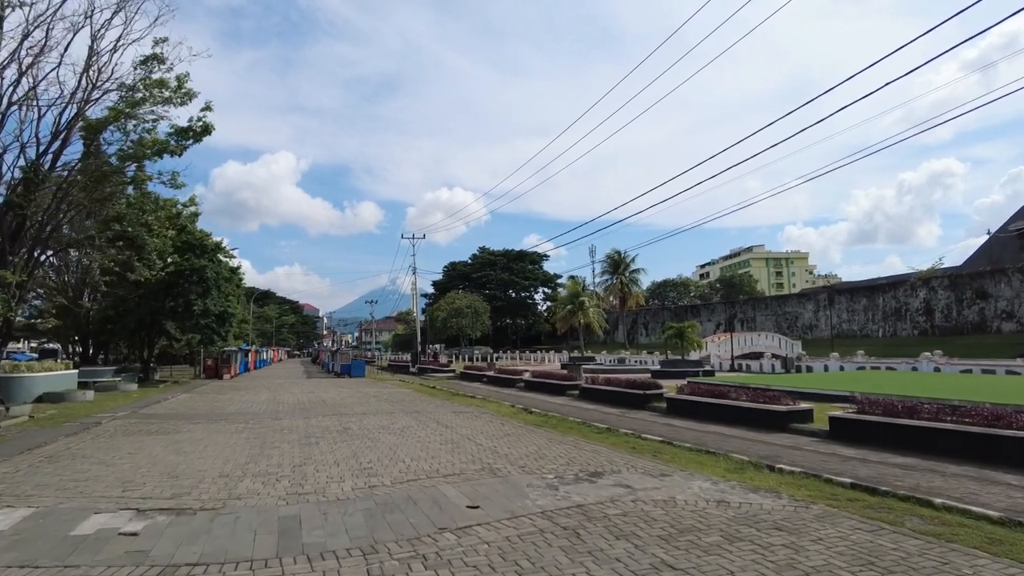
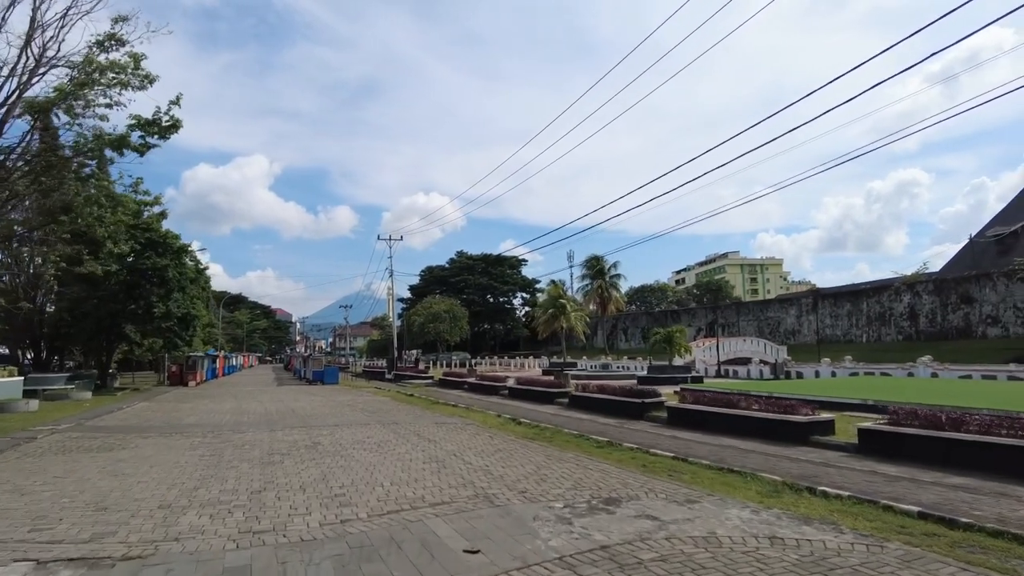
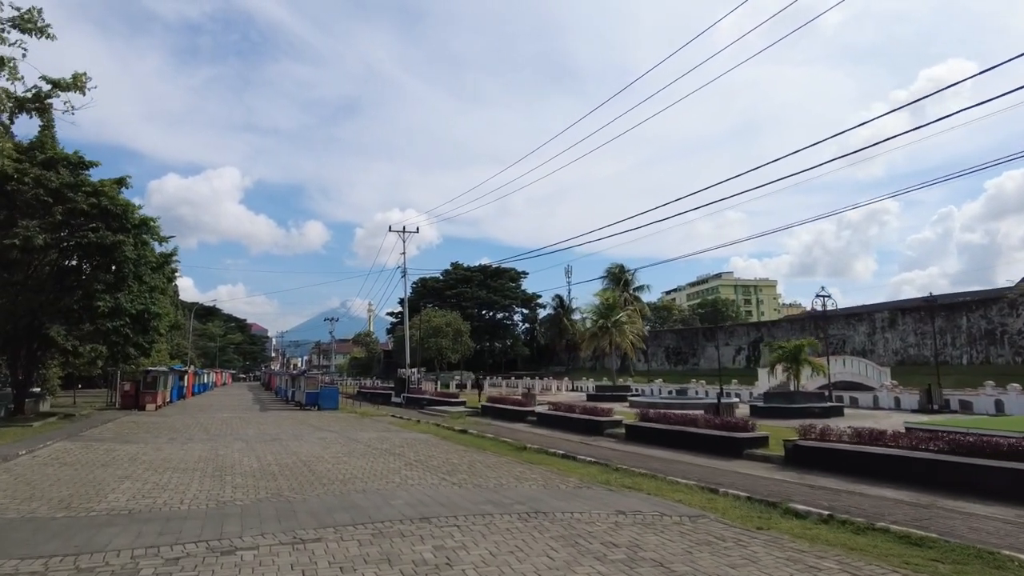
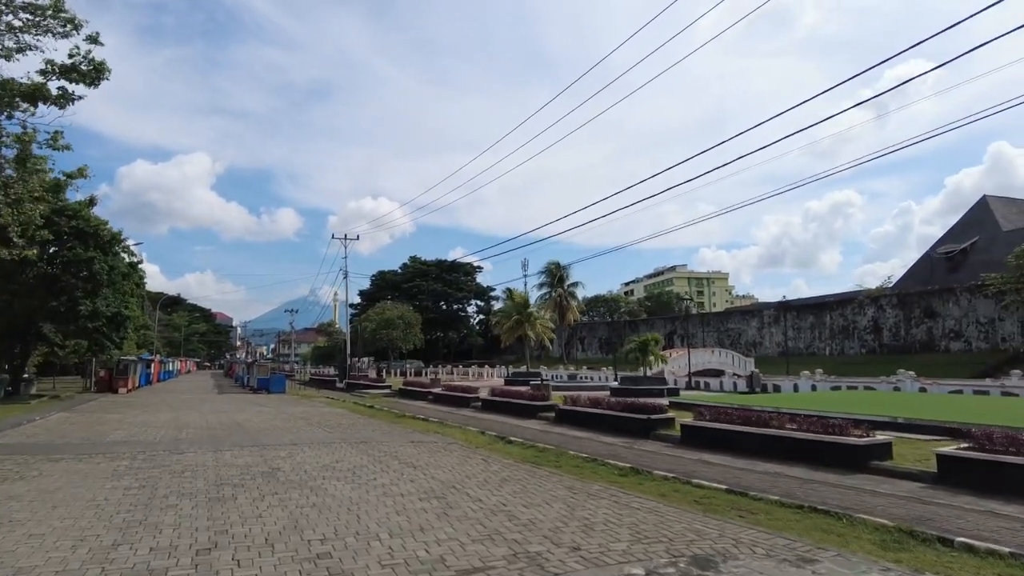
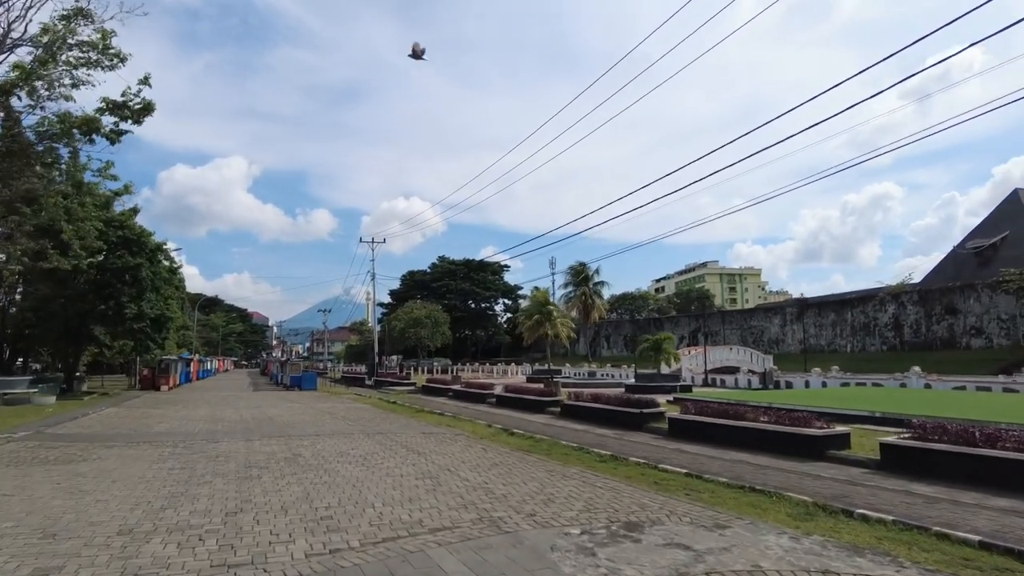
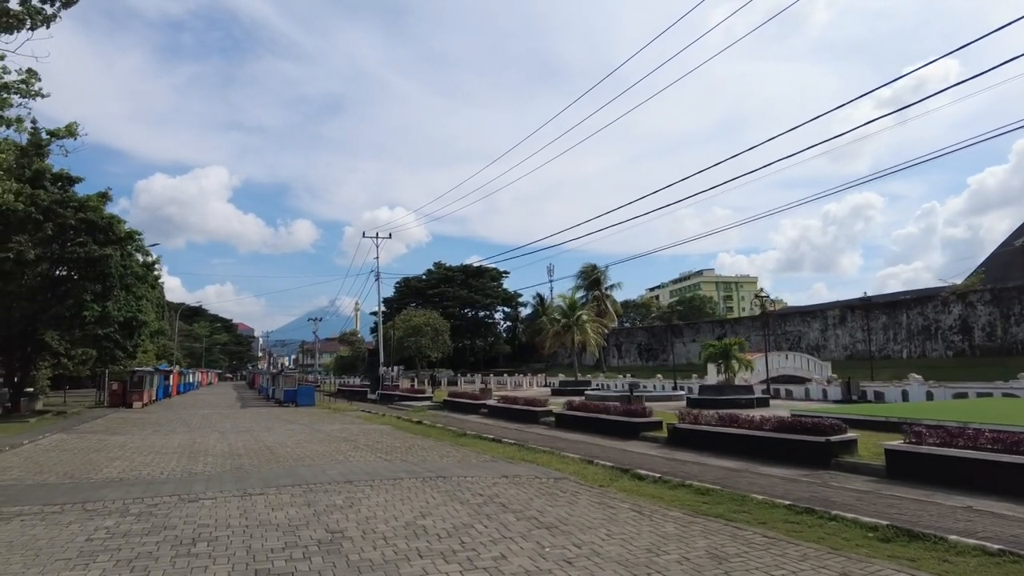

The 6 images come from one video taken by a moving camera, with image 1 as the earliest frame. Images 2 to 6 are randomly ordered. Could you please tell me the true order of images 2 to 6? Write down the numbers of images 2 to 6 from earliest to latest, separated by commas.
2, 5, 4, 6, 3
